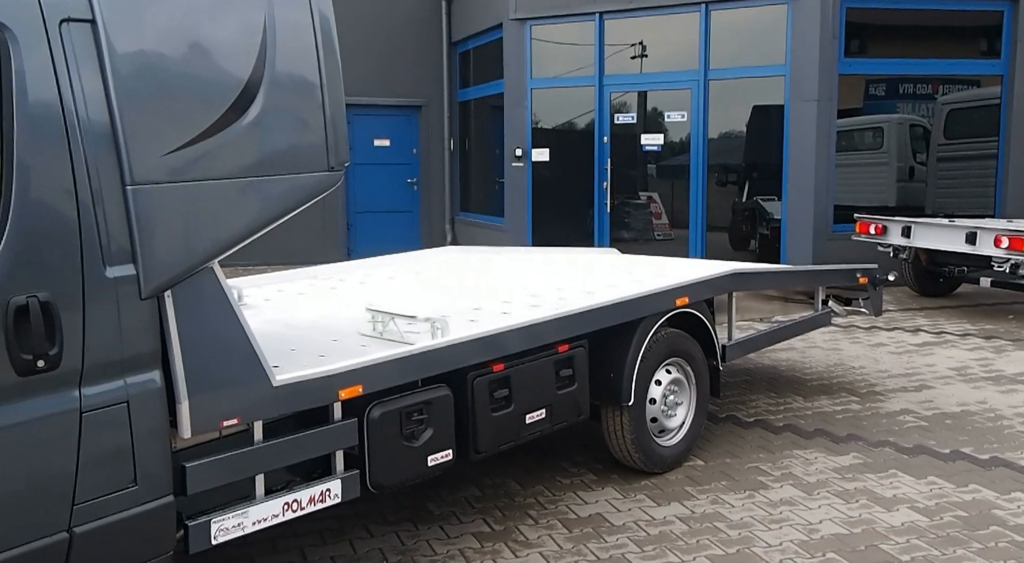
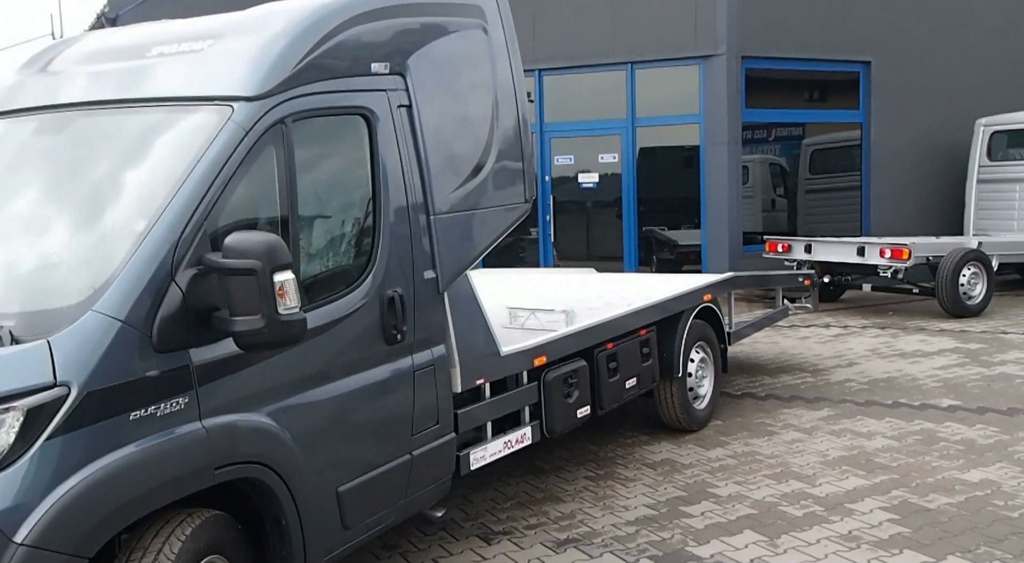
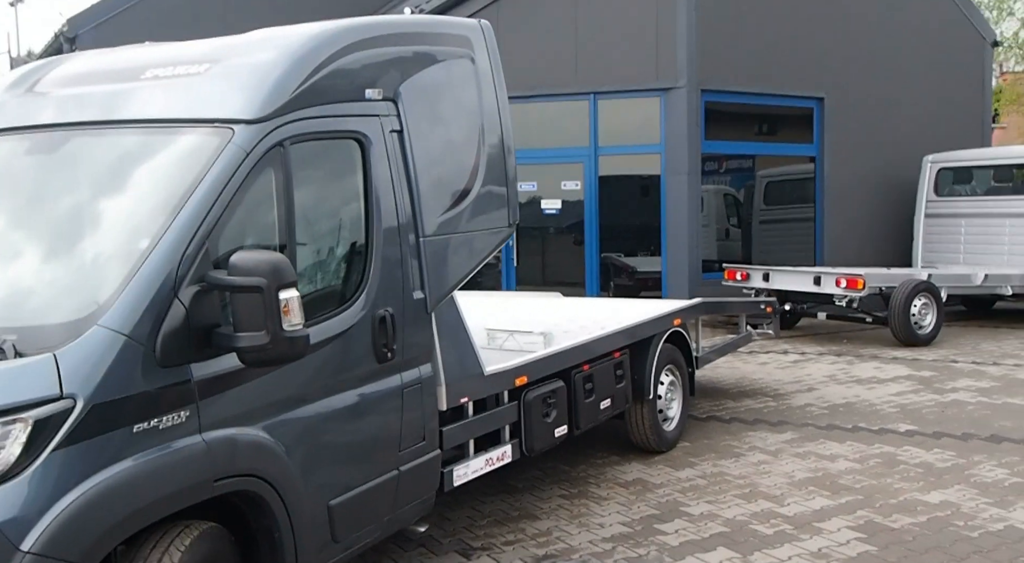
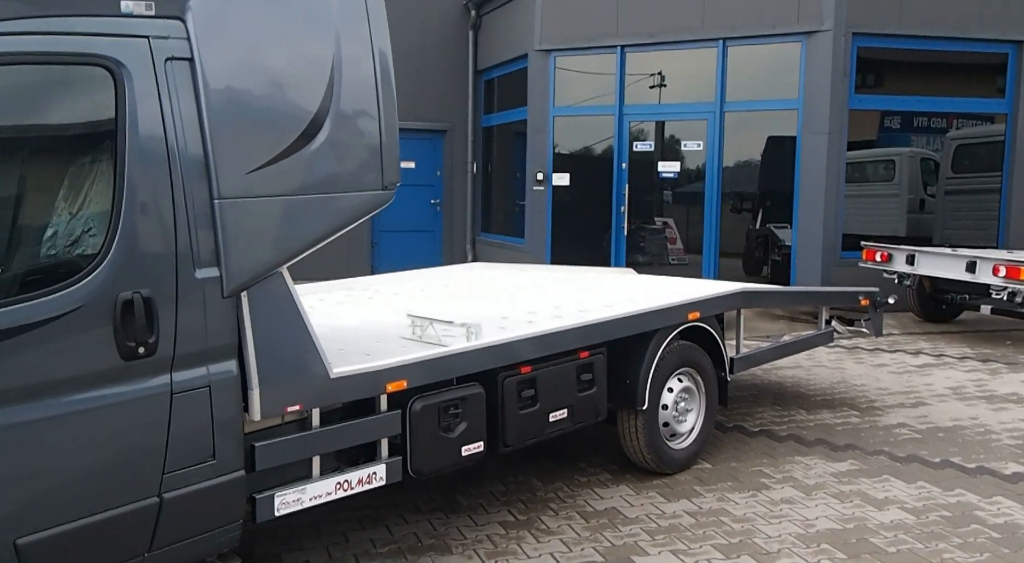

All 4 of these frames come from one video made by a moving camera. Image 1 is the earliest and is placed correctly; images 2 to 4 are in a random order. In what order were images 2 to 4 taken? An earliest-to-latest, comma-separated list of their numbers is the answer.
4, 2, 3
